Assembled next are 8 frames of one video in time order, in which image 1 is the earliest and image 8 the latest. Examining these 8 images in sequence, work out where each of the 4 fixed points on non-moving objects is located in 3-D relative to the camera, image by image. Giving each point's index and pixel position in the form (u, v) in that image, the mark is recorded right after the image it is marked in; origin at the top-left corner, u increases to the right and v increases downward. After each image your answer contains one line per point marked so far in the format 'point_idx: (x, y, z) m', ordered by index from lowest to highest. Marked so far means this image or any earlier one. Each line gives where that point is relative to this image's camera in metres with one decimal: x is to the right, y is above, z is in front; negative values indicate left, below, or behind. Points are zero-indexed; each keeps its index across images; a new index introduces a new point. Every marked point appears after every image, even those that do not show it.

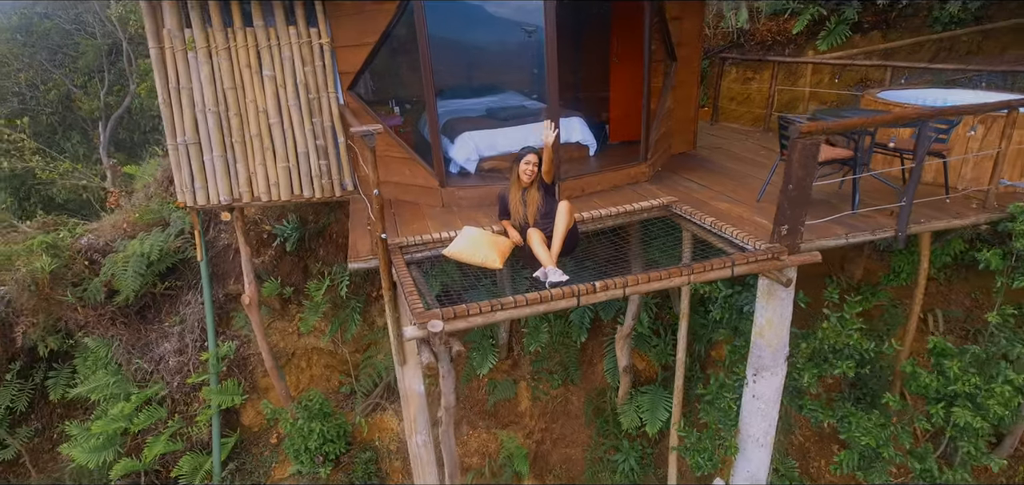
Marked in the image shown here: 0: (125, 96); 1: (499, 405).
0: (-8.3, +3.1, +12.1) m
1: (-0.1, -1.5, +5.2) m
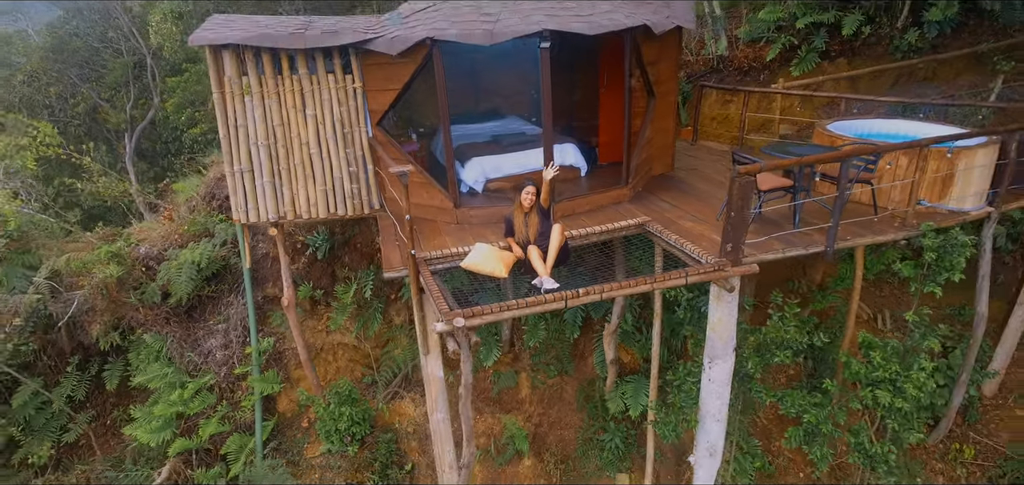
0: (-8.3, +3.0, +12.9) m
1: (-0.1, -1.6, +5.9) m
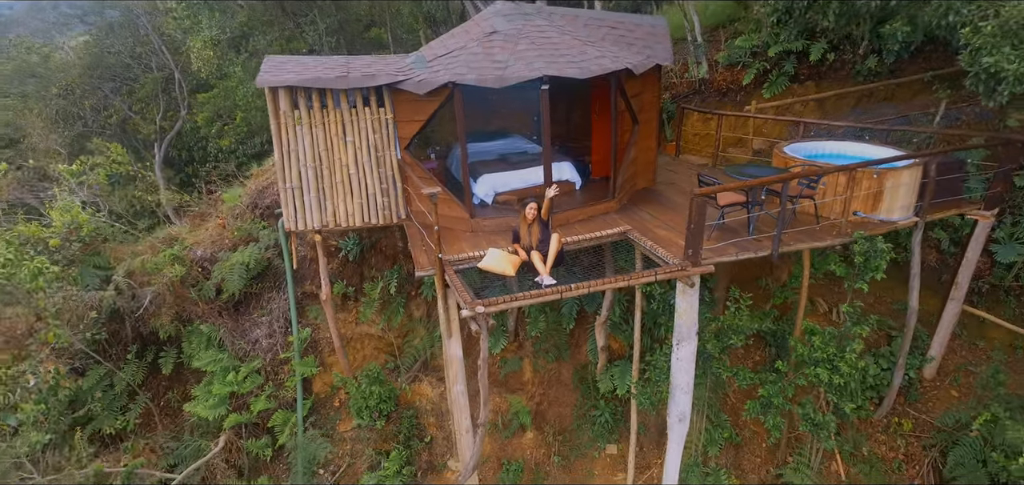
0: (-8.2, +3.0, +13.9) m
1: (0.0, -1.6, +6.9) m
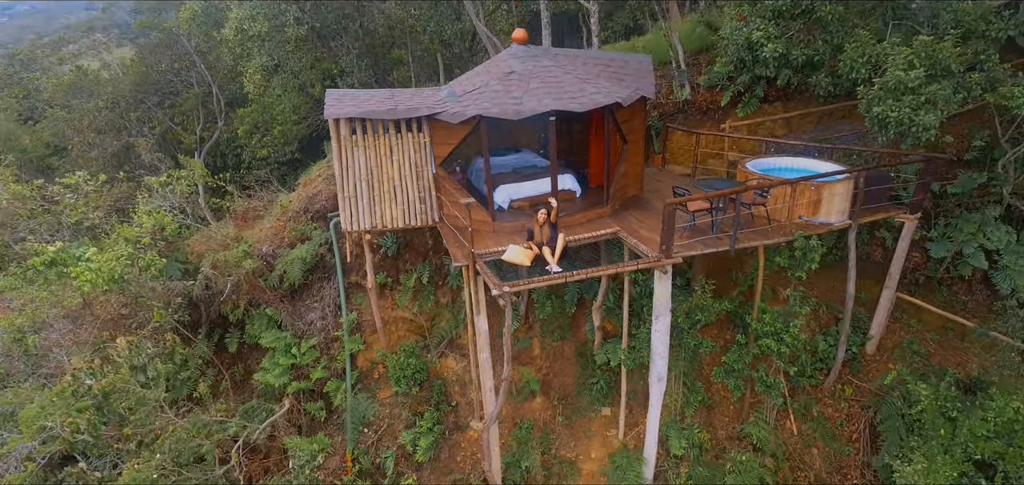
0: (-8.1, +3.0, +15.3) m
1: (+0.1, -1.6, +8.3) m
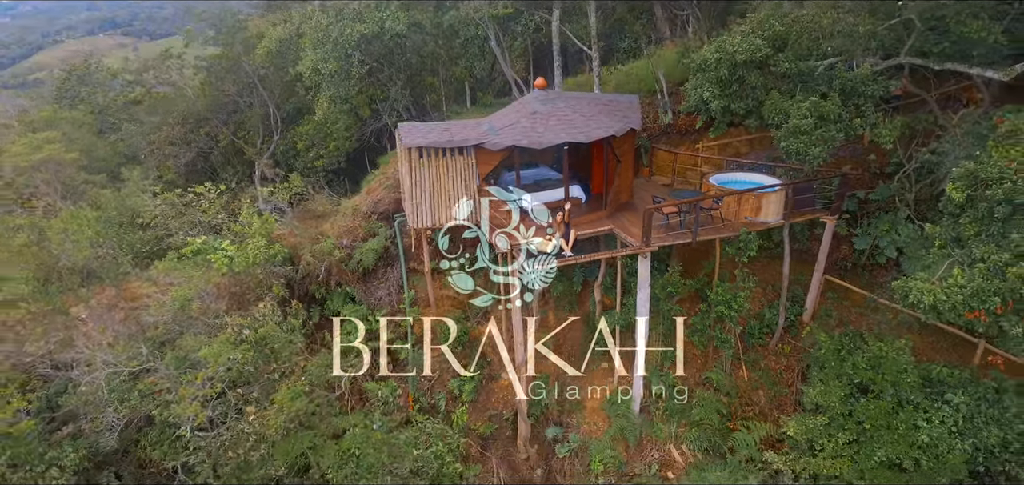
0: (-7.6, +3.1, +18.0) m
1: (+0.6, -1.5, +11.0) m
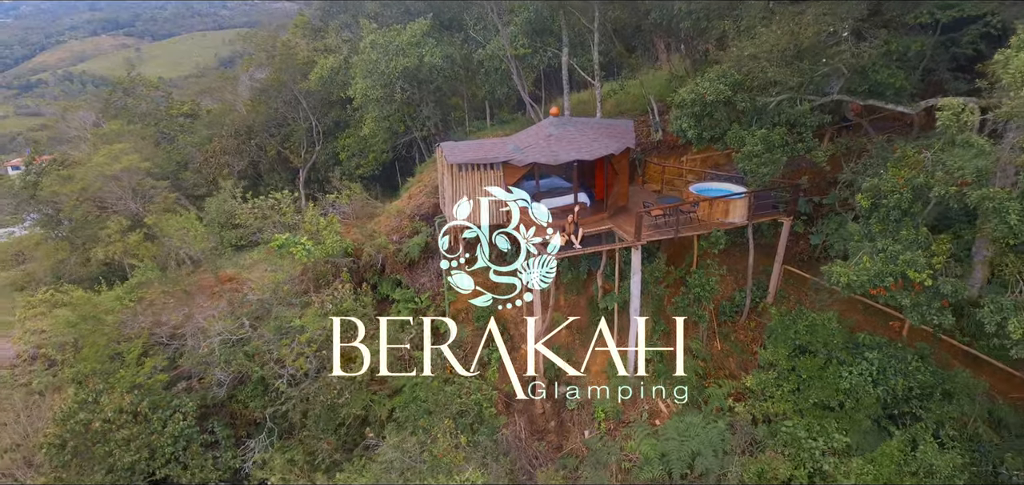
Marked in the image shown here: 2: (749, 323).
0: (-7.2, +3.2, +20.5) m
1: (+1.0, -1.4, +13.5) m
2: (+5.5, -1.8, +13.0) m
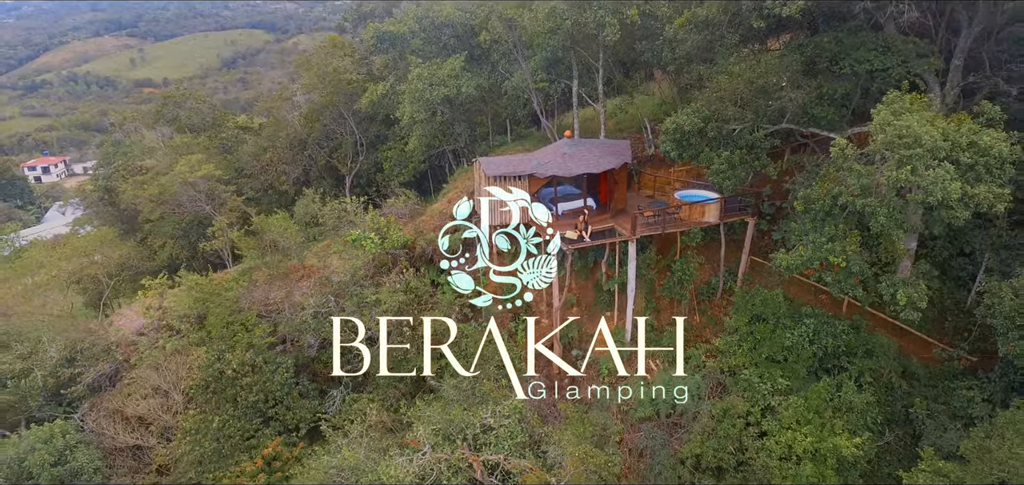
0: (-6.5, +3.4, +24.0) m
1: (+1.6, -1.3, +17.0) m
2: (+6.1, -1.7, +16.5) m
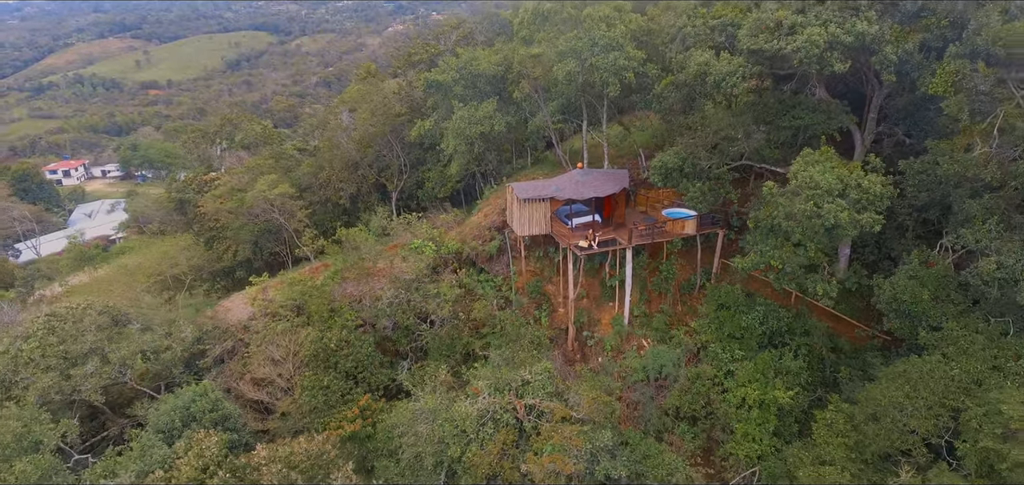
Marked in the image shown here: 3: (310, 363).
0: (-5.6, +3.1, +28.9) m
1: (+2.6, -1.5, +21.9) m
2: (+7.0, -1.9, +21.4) m
3: (-6.9, -4.1, +18.9) m
